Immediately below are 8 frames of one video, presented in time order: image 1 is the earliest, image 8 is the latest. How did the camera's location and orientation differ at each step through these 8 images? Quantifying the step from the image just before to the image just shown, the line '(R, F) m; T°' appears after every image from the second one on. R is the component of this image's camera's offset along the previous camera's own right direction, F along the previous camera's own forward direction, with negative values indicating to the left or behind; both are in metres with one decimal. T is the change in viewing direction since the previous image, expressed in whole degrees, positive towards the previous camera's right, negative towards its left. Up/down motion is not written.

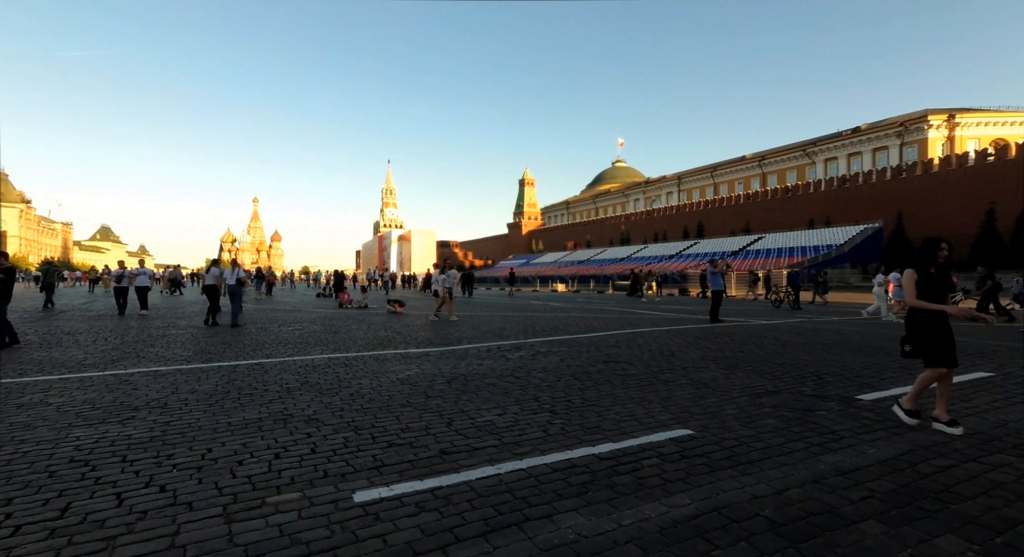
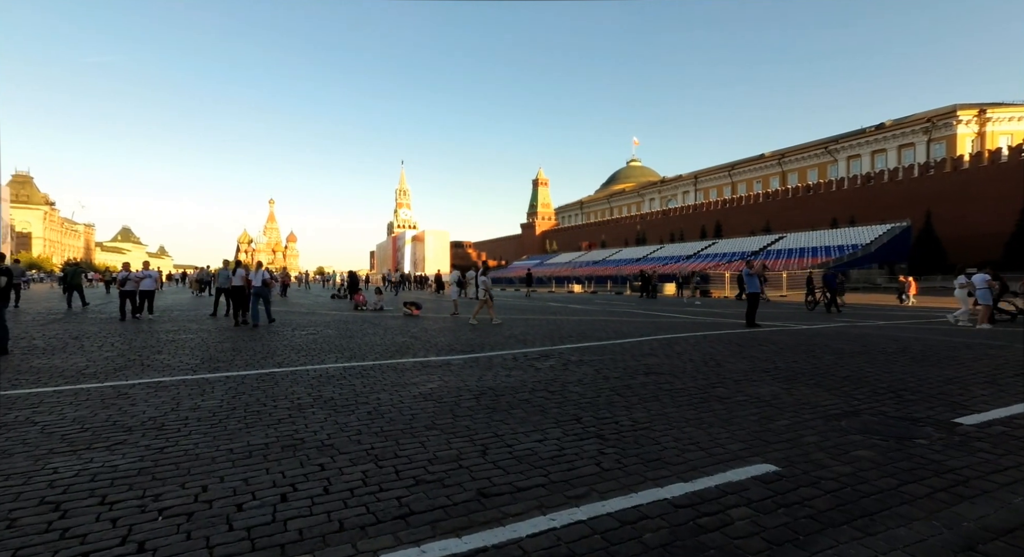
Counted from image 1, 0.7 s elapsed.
(-0.2, +0.7) m; -1°
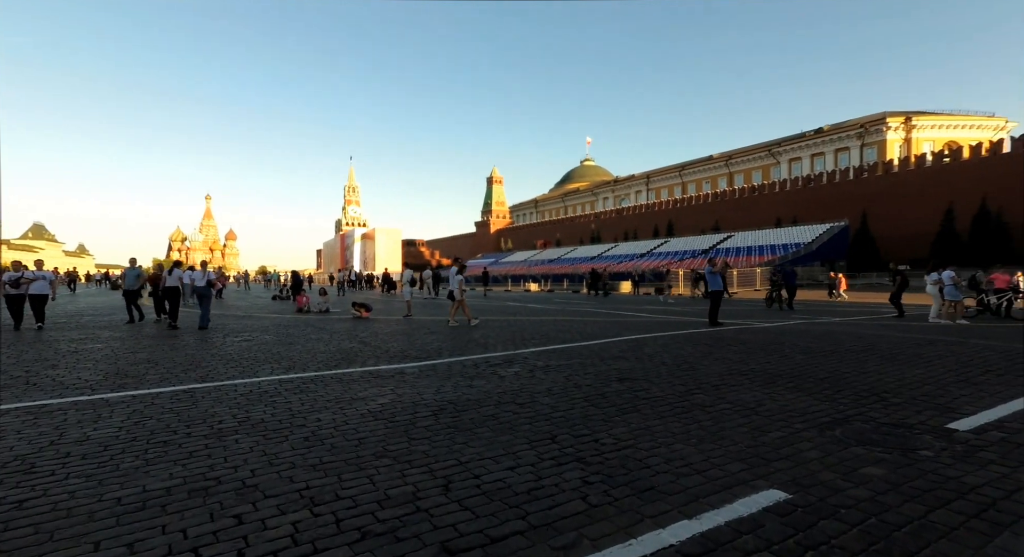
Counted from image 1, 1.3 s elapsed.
(-0.1, +0.6) m; +5°
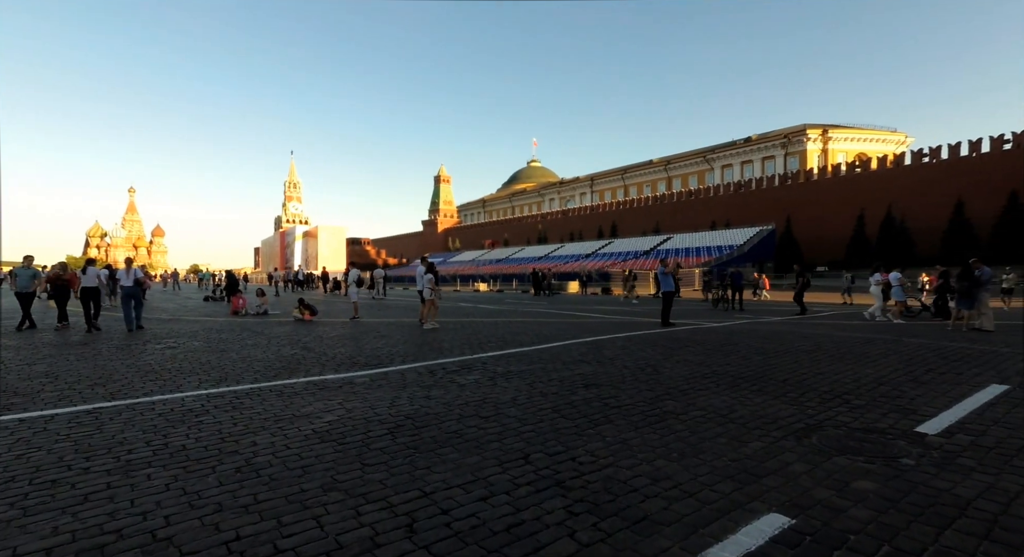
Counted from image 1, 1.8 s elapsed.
(-0.1, +0.4) m; +6°
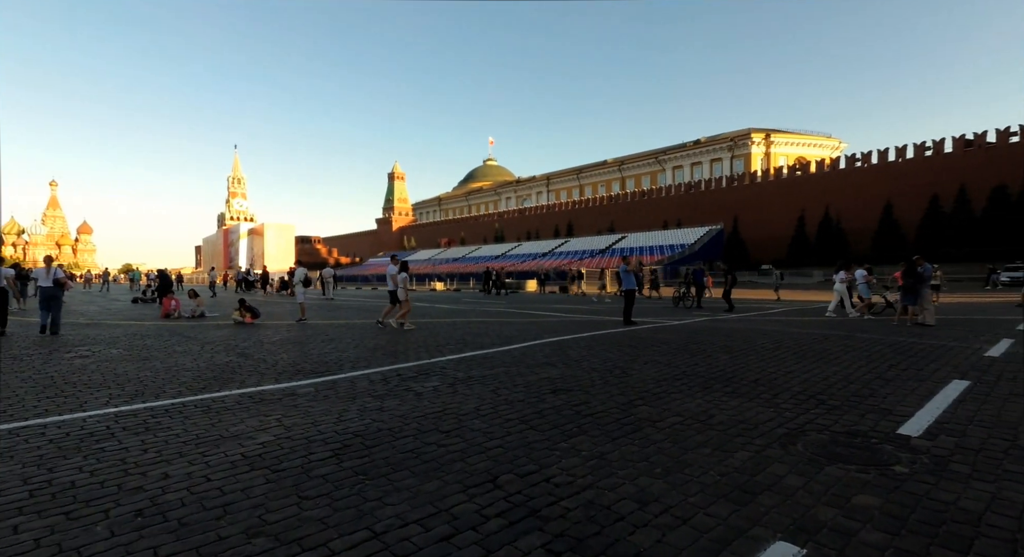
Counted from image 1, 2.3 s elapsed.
(-0.1, +0.5) m; +5°
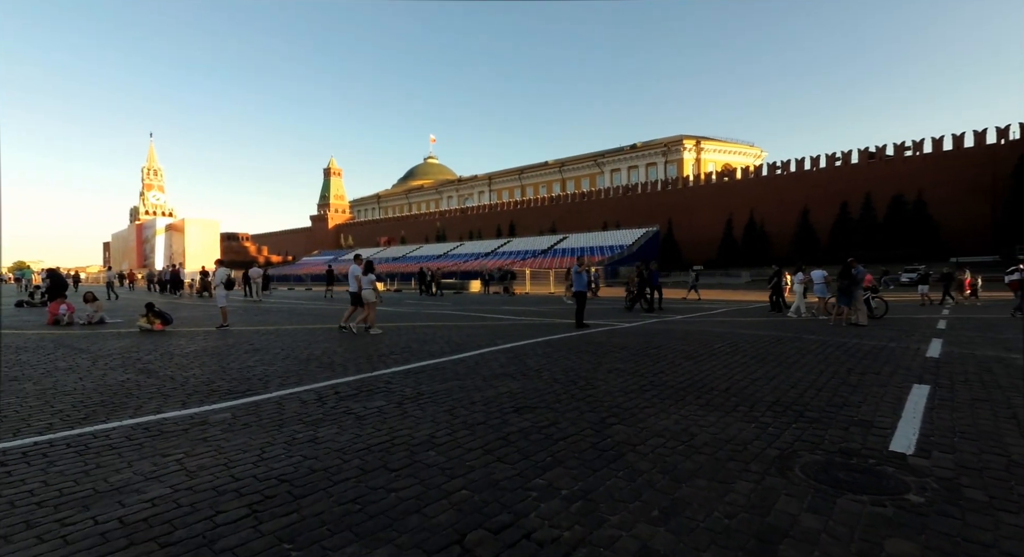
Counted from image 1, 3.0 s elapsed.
(-0.2, +0.7) m; +6°
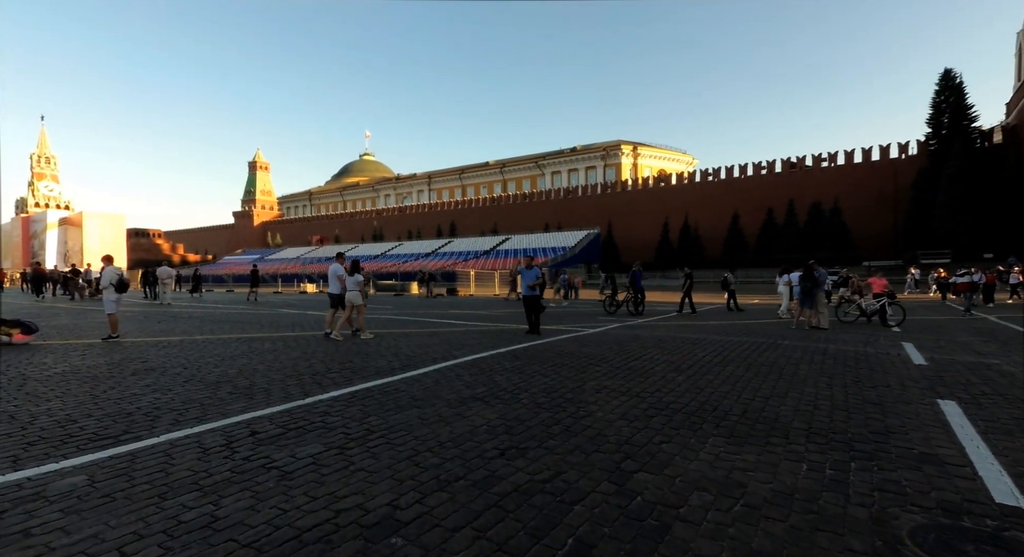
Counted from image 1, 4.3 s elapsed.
(-0.3, +1.3) m; +6°
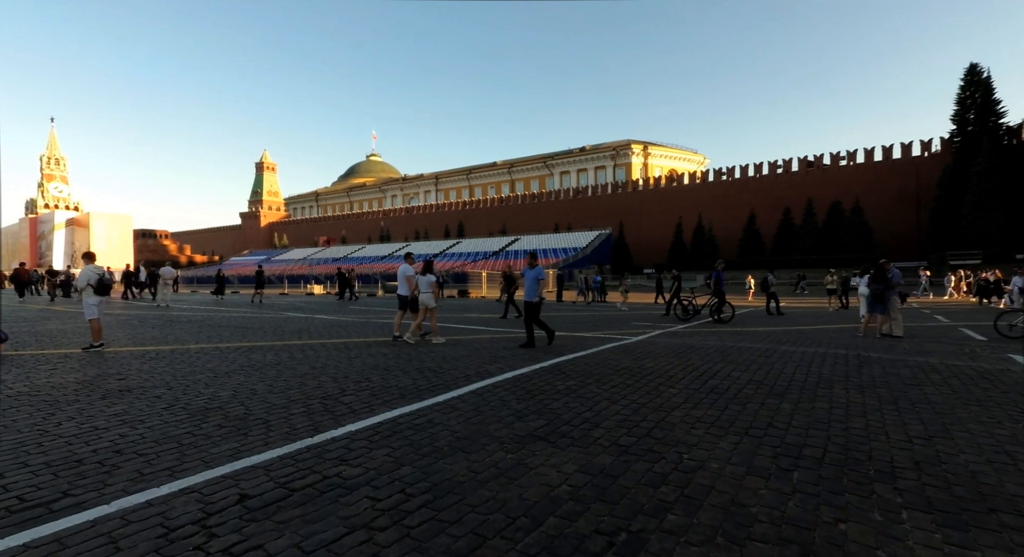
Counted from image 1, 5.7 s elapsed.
(-0.6, +1.4) m; -1°
